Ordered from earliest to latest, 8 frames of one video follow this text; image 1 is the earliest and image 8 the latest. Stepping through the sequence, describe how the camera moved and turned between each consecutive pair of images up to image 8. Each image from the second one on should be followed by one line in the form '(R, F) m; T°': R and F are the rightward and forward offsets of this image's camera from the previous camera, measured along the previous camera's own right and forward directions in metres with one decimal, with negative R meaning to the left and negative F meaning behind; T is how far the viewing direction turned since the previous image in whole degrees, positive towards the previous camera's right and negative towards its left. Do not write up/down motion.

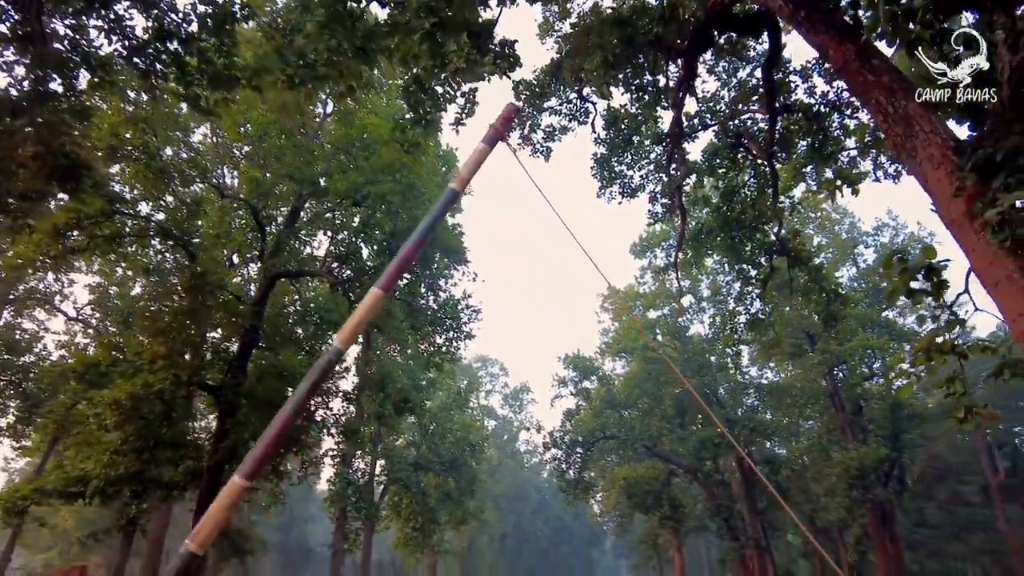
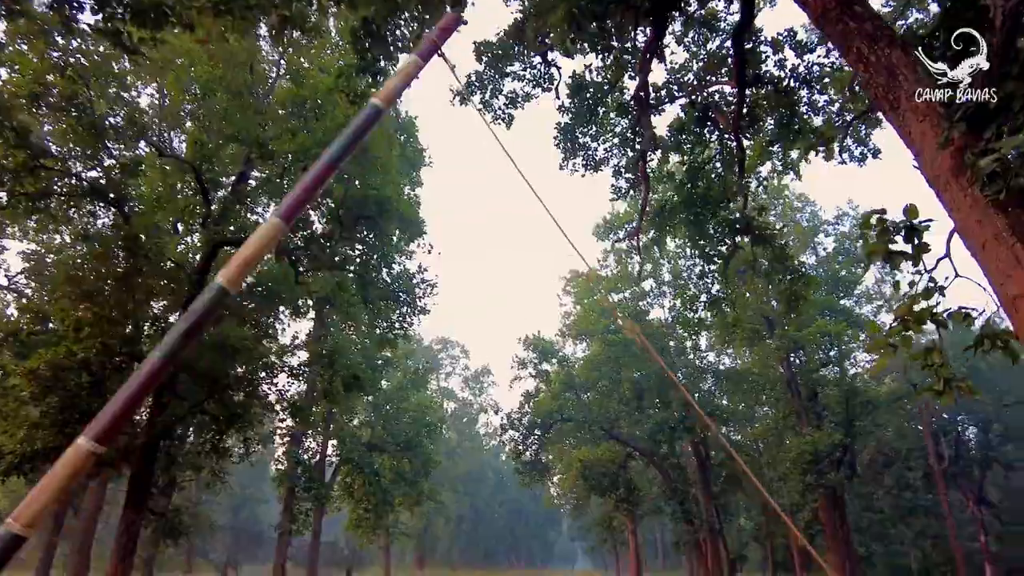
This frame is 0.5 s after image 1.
(+0.1, +0.5) m; +3°
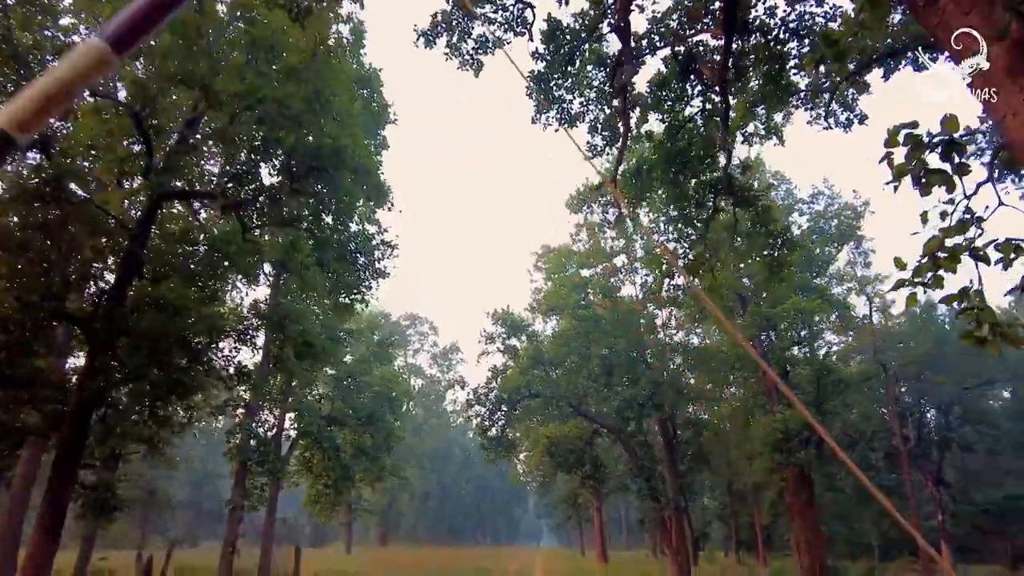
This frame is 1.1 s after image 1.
(+0.1, +0.8) m; +2°
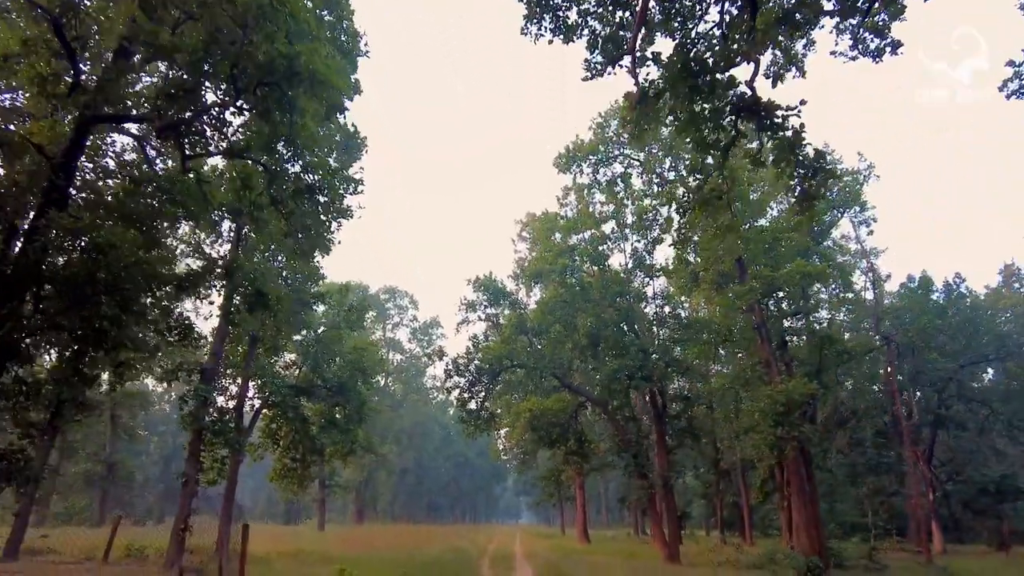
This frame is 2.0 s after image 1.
(0.0, +1.6) m; +2°
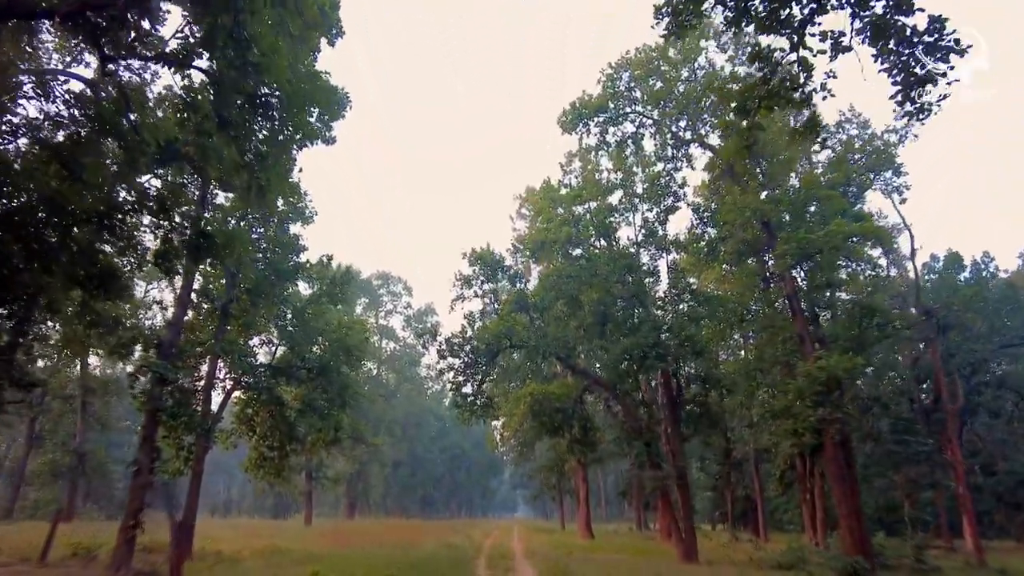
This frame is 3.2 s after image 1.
(-0.1, +2.2) m; 0°
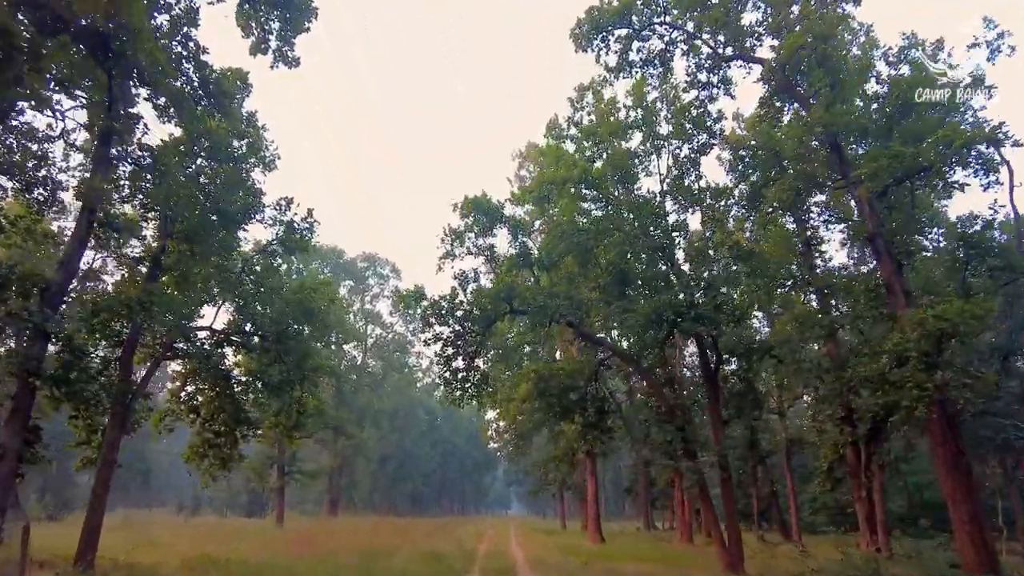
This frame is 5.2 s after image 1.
(-0.2, +3.9) m; +1°
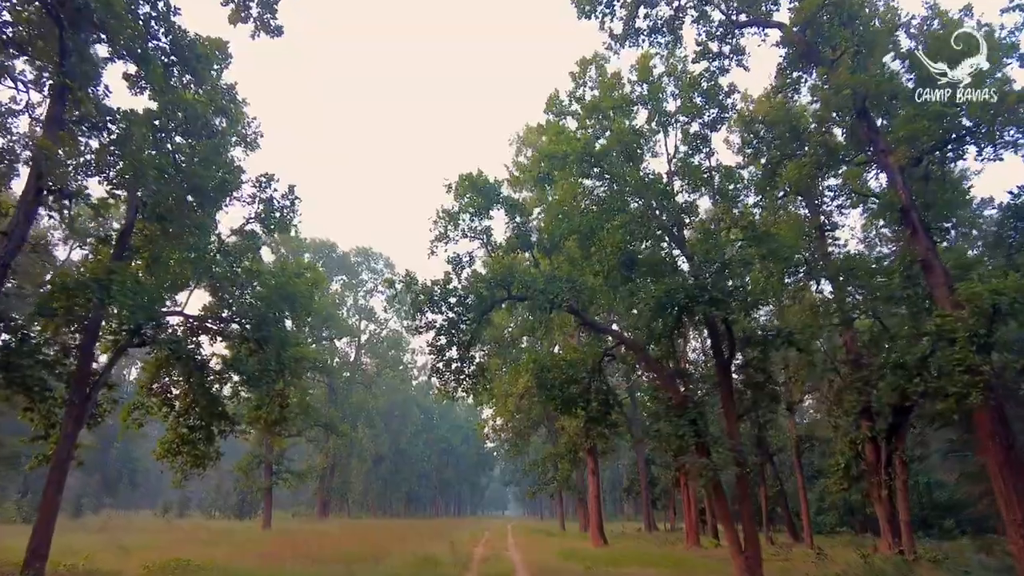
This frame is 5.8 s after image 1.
(0.0, +1.3) m; 0°
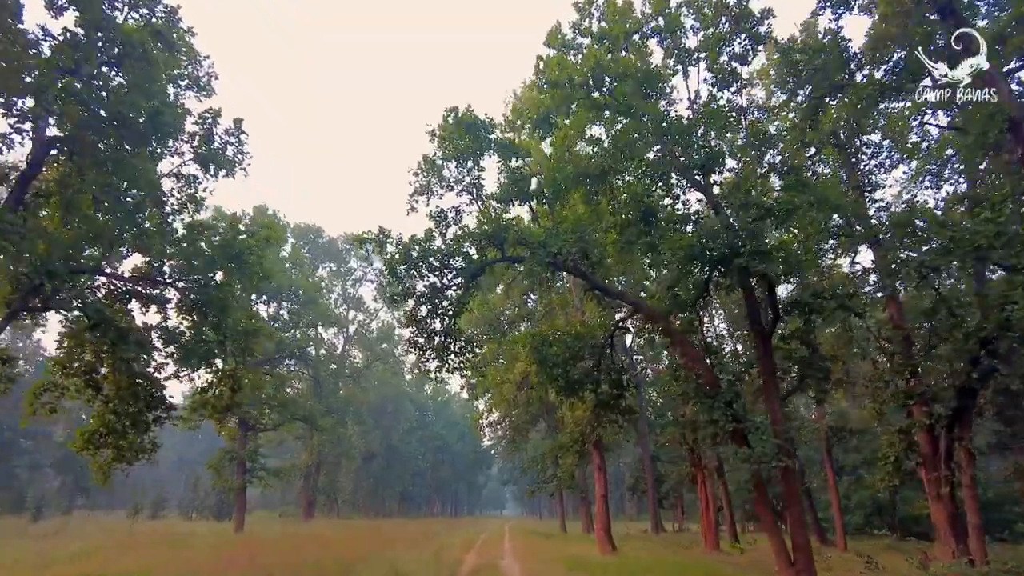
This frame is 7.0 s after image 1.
(+0.1, +2.8) m; 0°
